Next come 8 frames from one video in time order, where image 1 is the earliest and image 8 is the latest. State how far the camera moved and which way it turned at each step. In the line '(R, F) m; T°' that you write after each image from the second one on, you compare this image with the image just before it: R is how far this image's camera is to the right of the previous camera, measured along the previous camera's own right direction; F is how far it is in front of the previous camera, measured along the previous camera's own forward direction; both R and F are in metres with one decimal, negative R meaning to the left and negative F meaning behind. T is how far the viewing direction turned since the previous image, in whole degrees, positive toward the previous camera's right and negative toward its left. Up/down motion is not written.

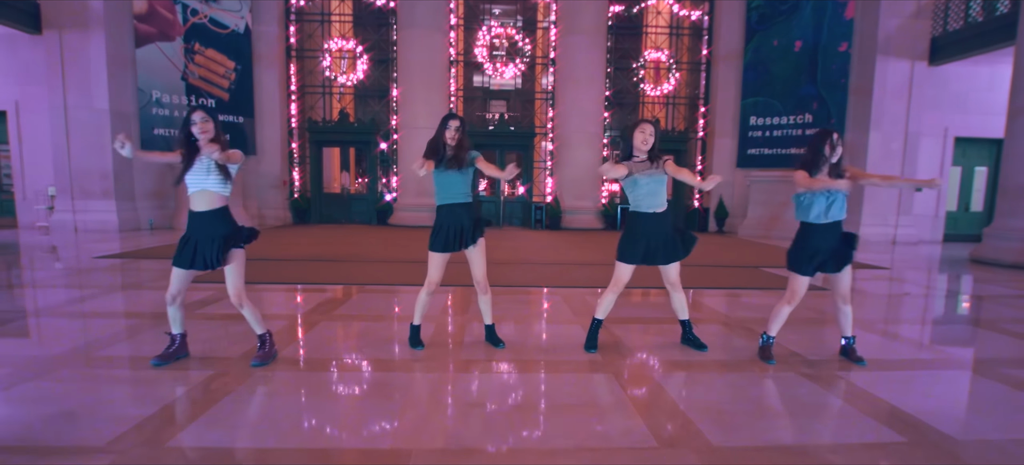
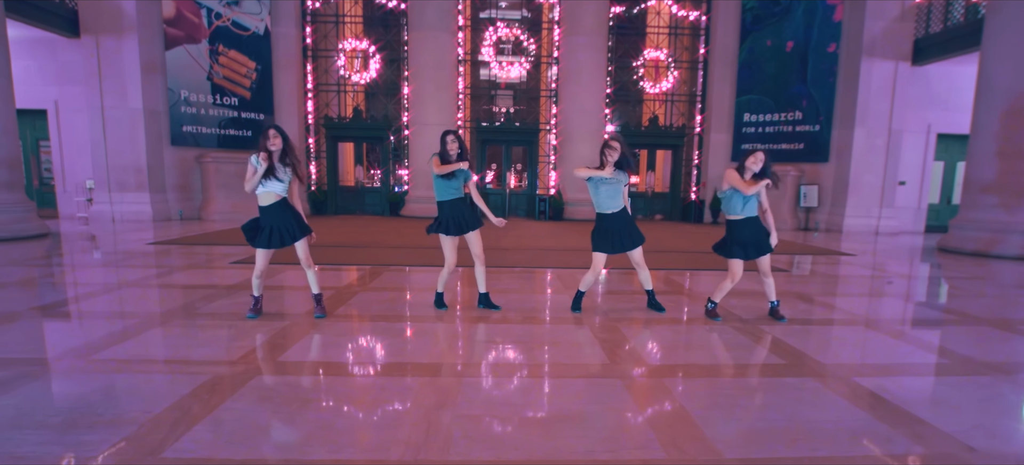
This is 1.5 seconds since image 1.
(+0.1, -0.8) m; -1°
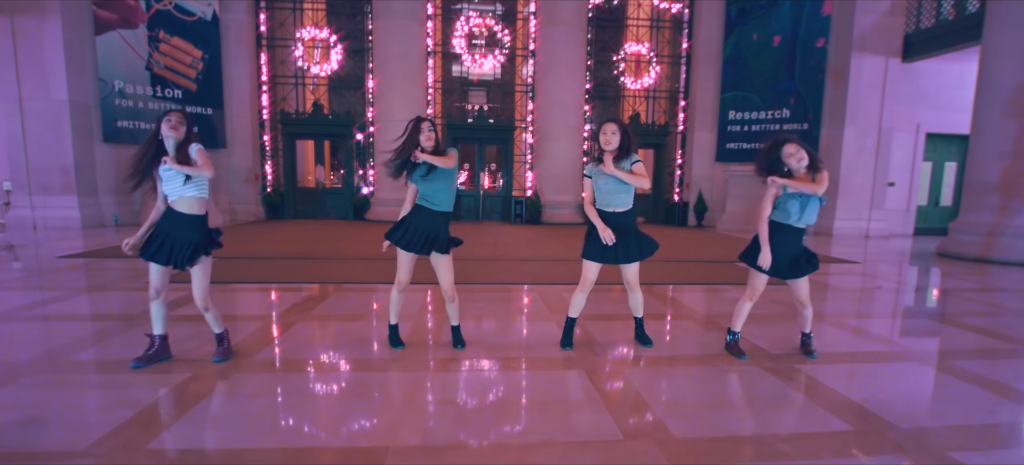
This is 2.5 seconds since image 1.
(0.0, +0.9) m; +3°
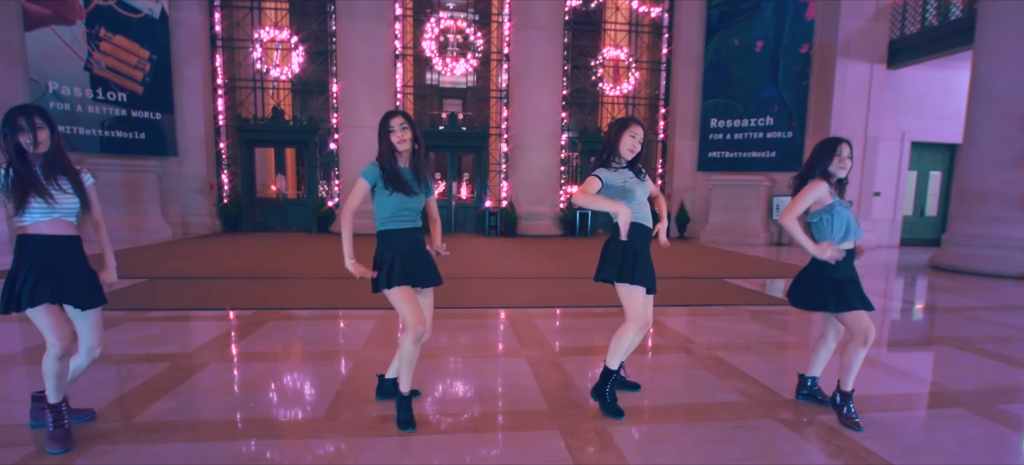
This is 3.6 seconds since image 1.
(+0.2, +0.7) m; +2°
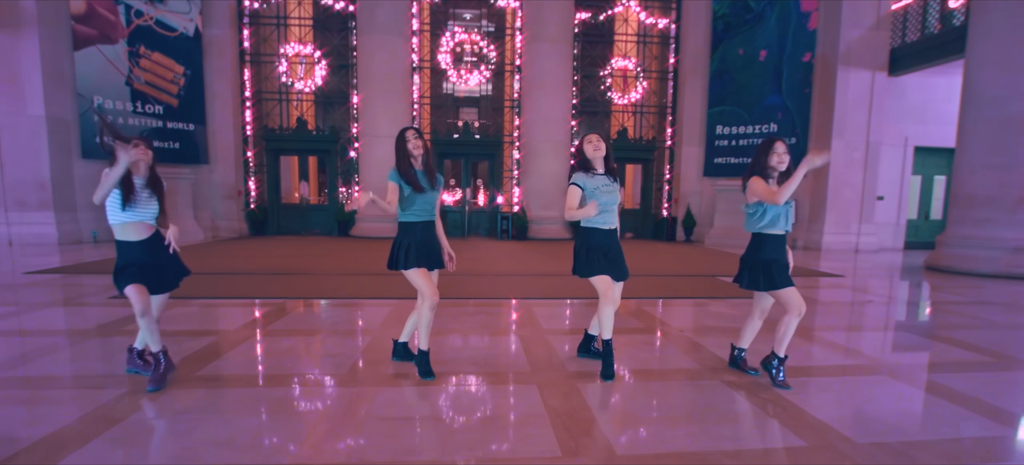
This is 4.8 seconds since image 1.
(+0.1, -0.5) m; -2°
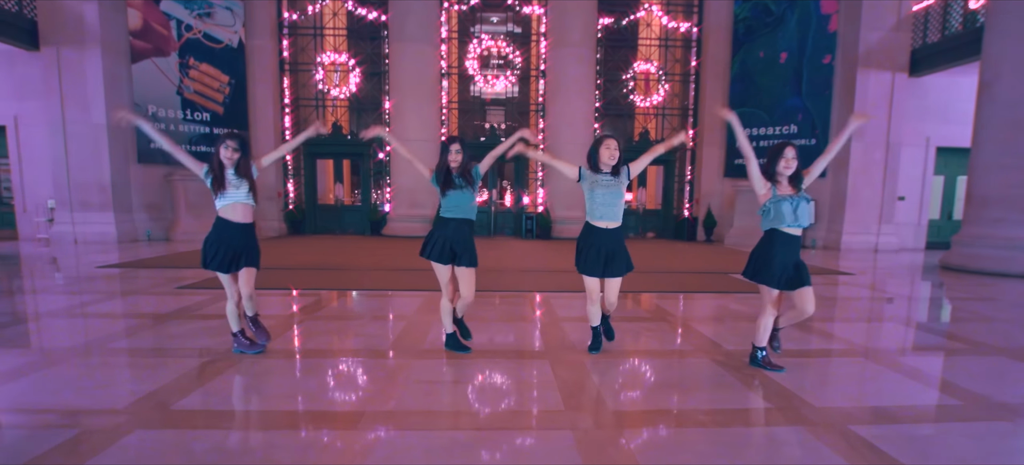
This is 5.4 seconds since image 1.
(-0.1, -0.5) m; -3°
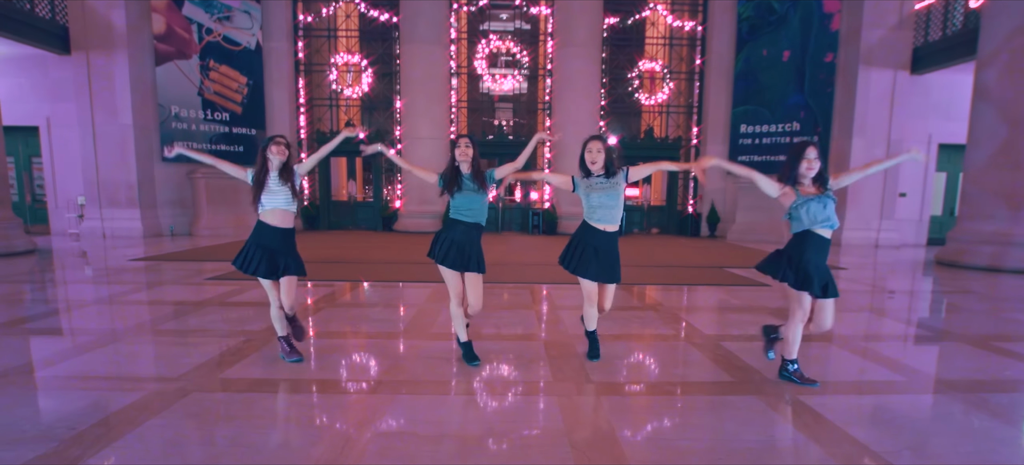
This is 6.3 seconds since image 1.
(+0.2, -0.4) m; -1°
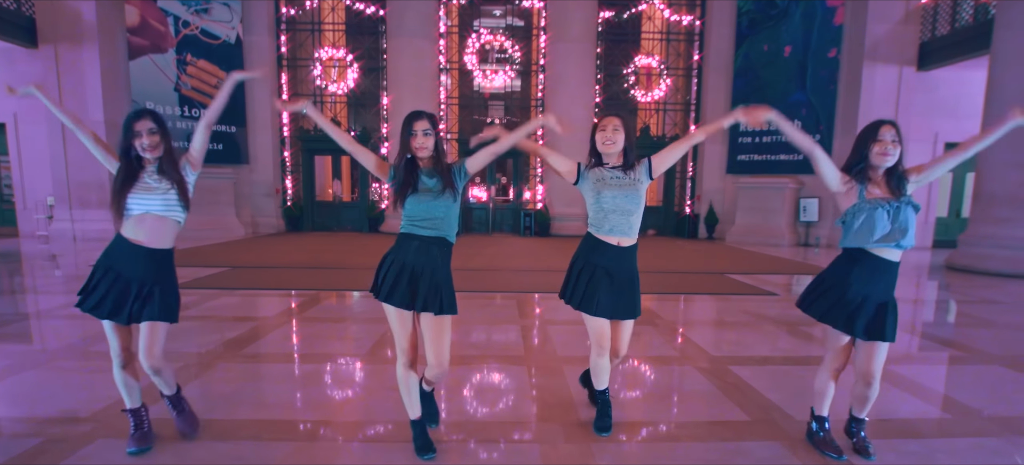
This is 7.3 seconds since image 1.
(+0.1, +0.5) m; +1°
